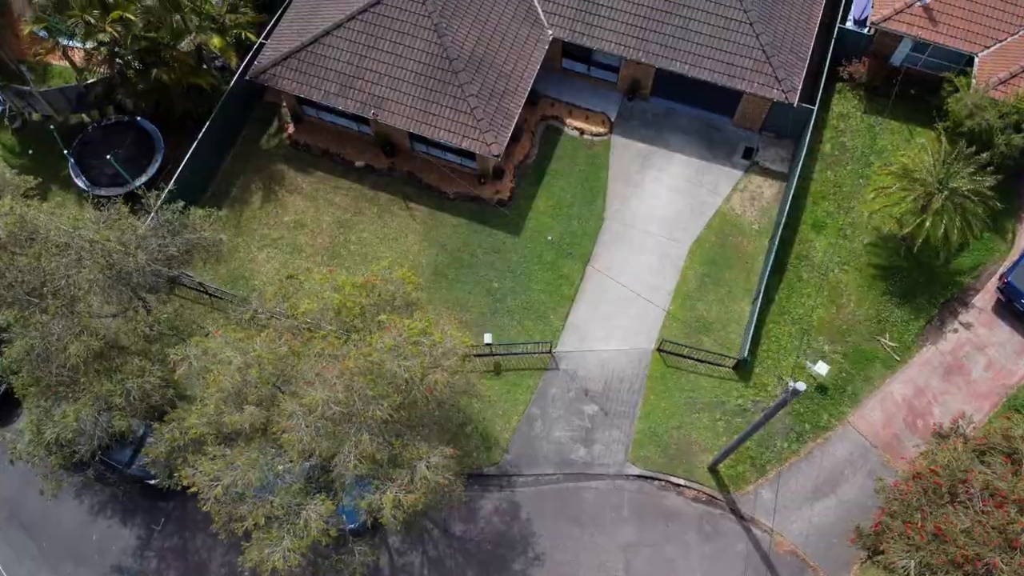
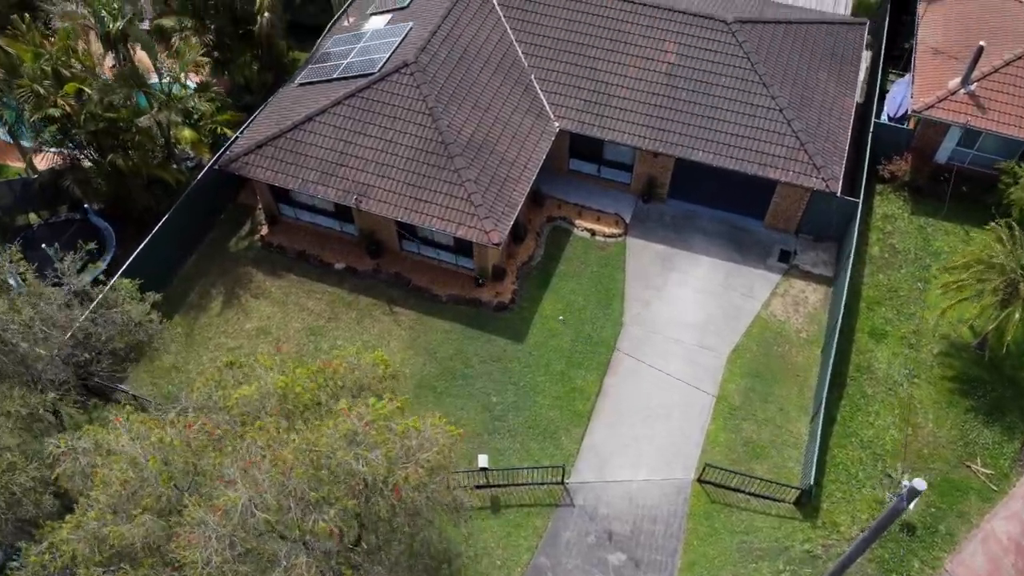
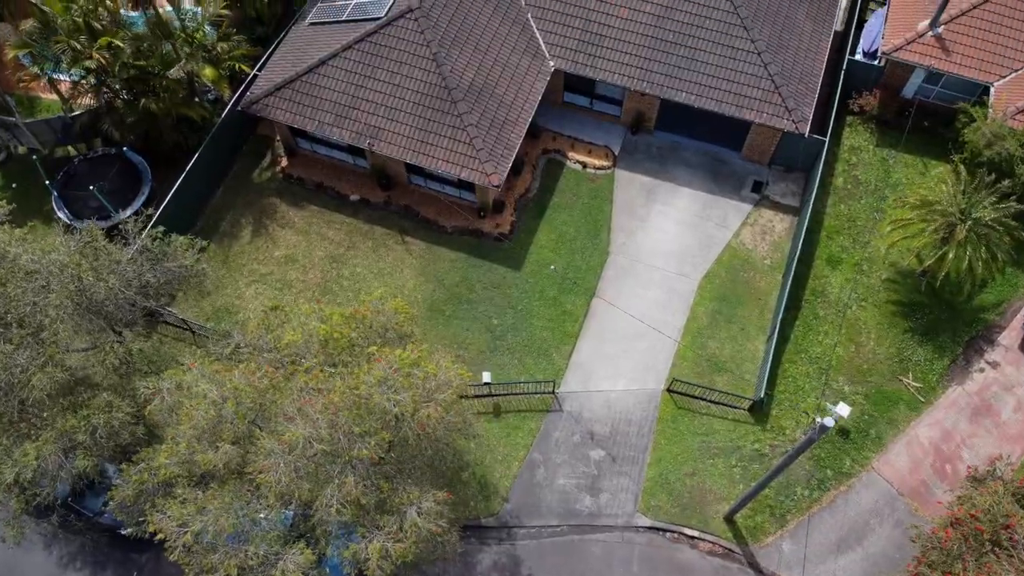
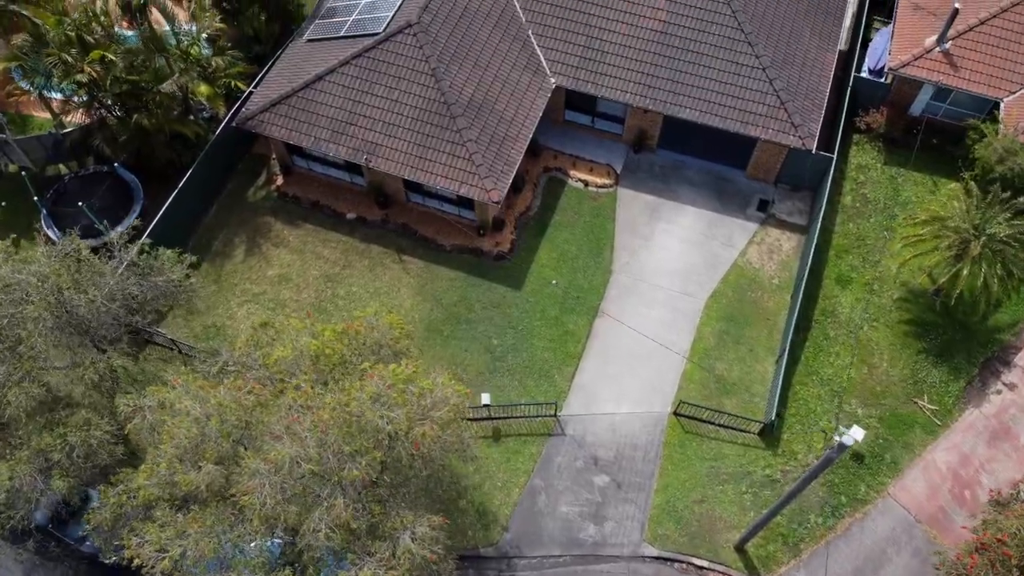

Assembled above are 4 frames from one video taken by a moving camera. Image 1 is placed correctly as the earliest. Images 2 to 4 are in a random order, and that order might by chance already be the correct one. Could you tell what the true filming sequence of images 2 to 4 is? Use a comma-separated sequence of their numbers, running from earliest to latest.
3, 4, 2
